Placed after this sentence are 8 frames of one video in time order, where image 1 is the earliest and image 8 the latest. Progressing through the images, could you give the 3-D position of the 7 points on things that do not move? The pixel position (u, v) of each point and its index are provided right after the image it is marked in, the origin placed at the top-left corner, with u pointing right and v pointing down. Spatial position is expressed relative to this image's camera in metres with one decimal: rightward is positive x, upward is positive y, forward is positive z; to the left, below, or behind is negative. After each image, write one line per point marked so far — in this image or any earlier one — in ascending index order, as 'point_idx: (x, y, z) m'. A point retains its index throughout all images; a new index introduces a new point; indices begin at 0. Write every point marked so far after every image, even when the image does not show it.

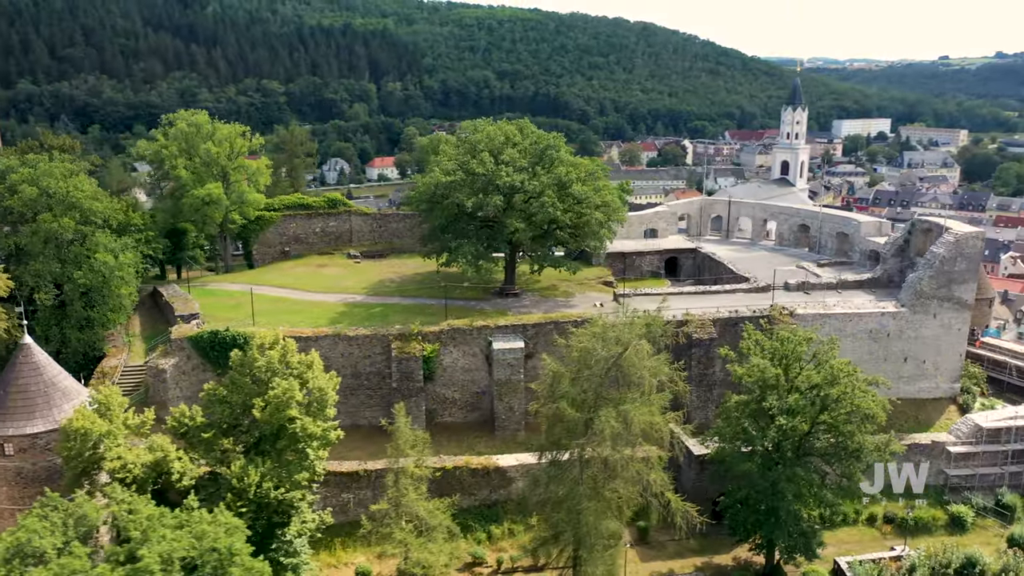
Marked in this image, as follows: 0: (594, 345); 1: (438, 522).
0: (+1.7, -1.1, +16.5) m
1: (-1.5, -4.6, +16.2) m
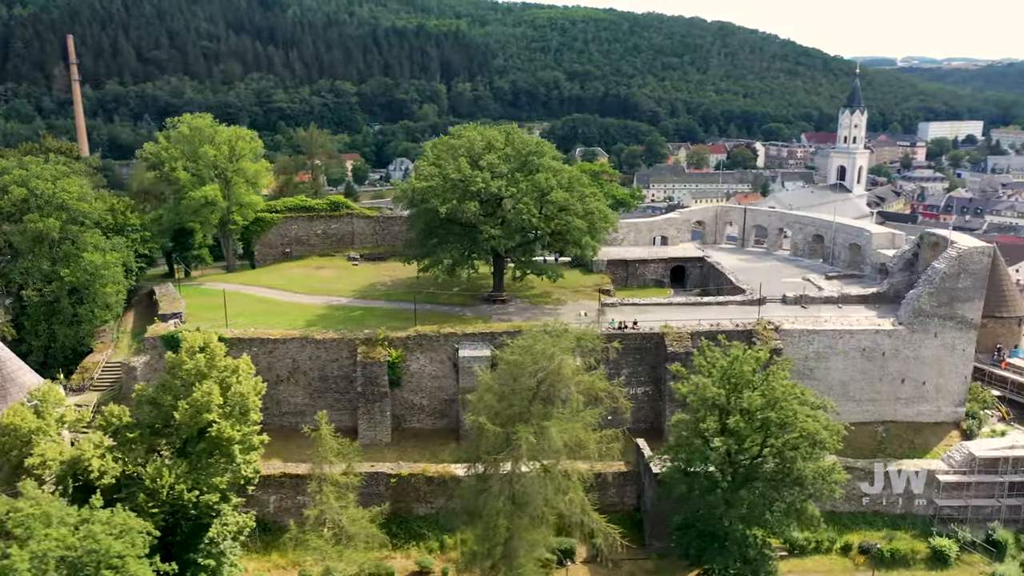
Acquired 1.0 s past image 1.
0: (+0.2, -1.3, +16.2) m
1: (-3.0, -4.7, +16.1) m
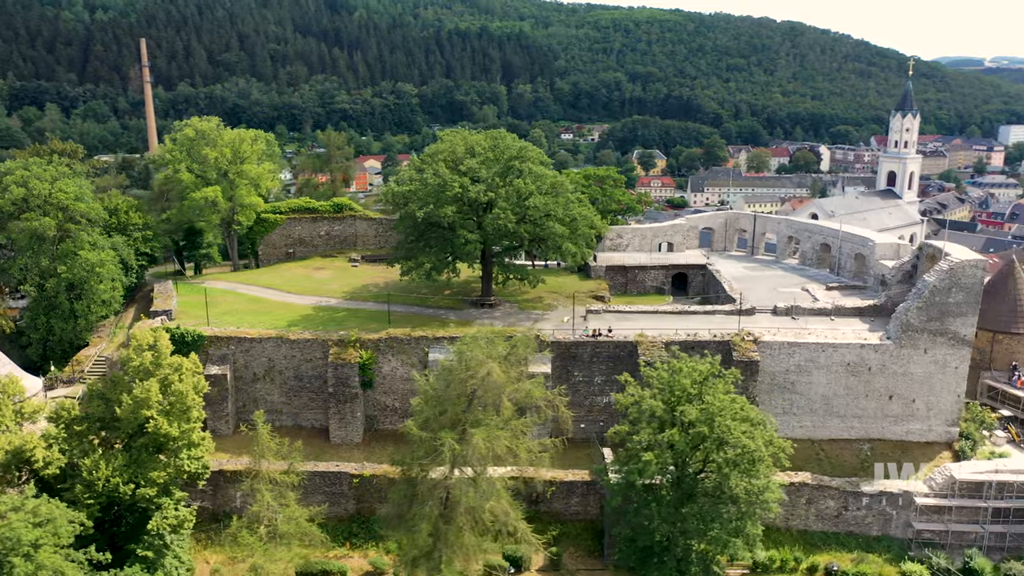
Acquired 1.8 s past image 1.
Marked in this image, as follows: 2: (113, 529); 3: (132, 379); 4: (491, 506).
0: (-1.1, -1.5, +16.2) m
1: (-4.4, -4.8, +16.4) m
2: (-7.9, -4.8, +16.3) m
3: (-7.6, -1.8, +16.3) m
4: (-0.3, -4.1, +15.6) m
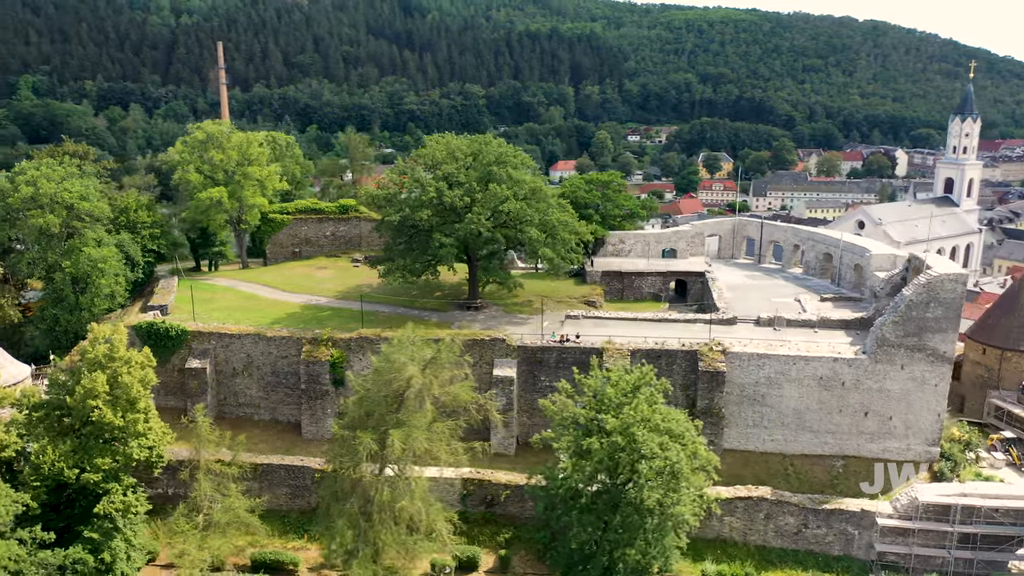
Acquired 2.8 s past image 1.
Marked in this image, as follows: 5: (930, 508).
0: (-2.6, -1.5, +16.6) m
1: (-5.9, -4.8, +17.1) m
2: (-9.4, -4.7, +17.4) m
3: (-9.0, -1.7, +17.3) m
4: (-2.0, -4.2, +15.9) m
5: (+10.0, -5.3, +19.7) m
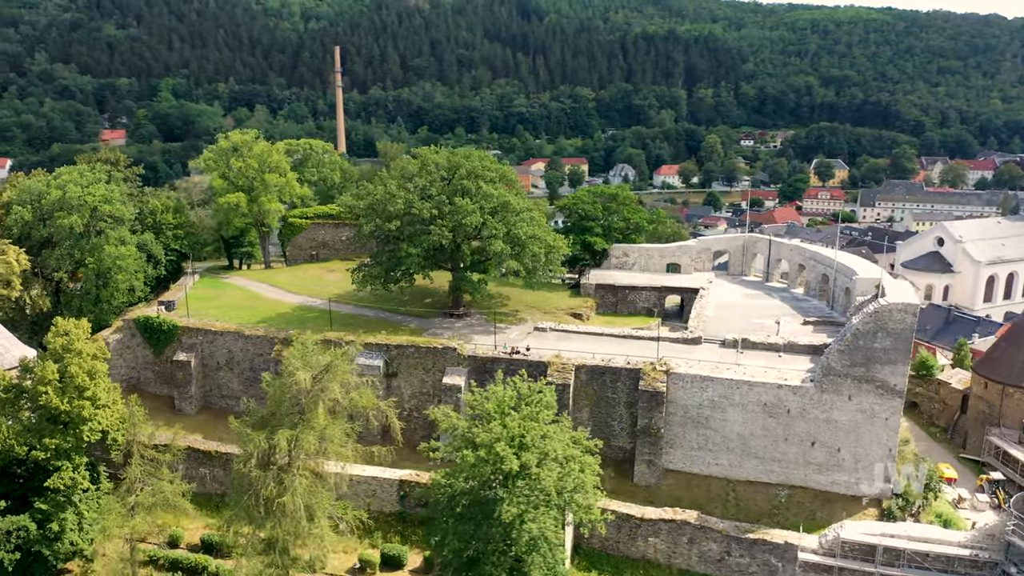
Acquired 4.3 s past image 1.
0: (-4.8, -1.7, +17.8) m
1: (-8.2, -4.8, +18.8) m
2: (-11.6, -4.6, +19.6) m
3: (-11.1, -1.7, +19.5) m
4: (-4.4, -4.4, +17.0) m
5: (+7.9, -5.9, +19.0) m
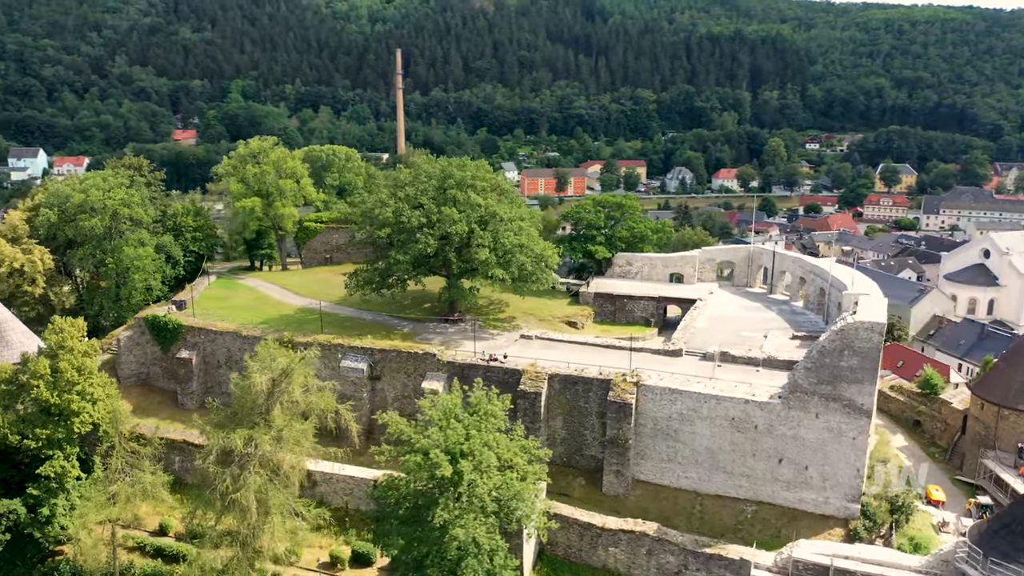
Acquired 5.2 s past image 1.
0: (-5.9, -1.9, +18.7) m
1: (-9.3, -4.9, +20.0) m
2: (-12.6, -4.6, +21.0) m
3: (-12.1, -1.7, +20.9) m
4: (-5.6, -4.5, +17.9) m
5: (+6.8, -6.4, +18.9) m
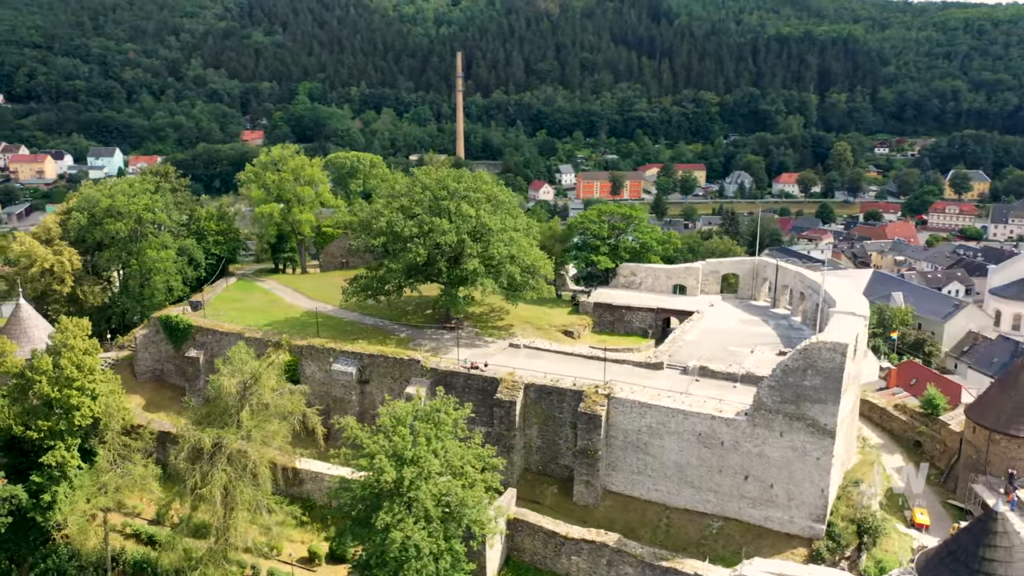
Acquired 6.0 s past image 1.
0: (-6.9, -2.1, +19.8) m
1: (-10.2, -5.0, +21.3) m
2: (-13.4, -4.7, +22.7) m
3: (-12.8, -1.7, +22.5) m
4: (-6.7, -4.7, +19.0) m
5: (+5.7, -6.8, +18.9) m
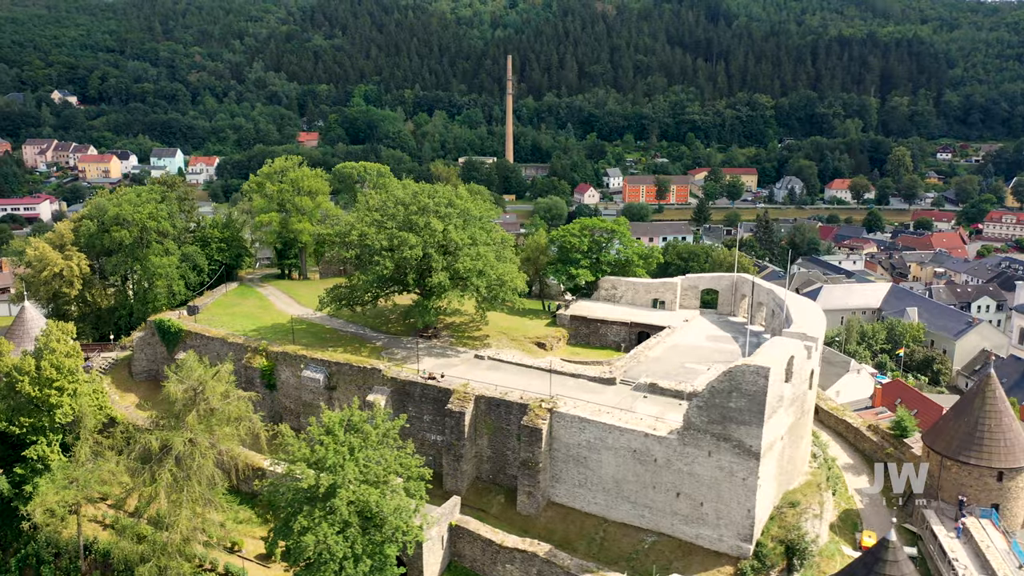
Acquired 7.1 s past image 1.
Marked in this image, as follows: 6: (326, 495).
0: (-8.6, -2.4, +21.2) m
1: (-11.8, -5.2, +23.0) m
2: (-14.9, -4.8, +24.6) m
3: (-14.3, -1.9, +24.3) m
4: (-8.6, -5.0, +20.4) m
5: (+3.8, -7.3, +19.4) m
6: (-4.3, -4.7, +18.6) m
